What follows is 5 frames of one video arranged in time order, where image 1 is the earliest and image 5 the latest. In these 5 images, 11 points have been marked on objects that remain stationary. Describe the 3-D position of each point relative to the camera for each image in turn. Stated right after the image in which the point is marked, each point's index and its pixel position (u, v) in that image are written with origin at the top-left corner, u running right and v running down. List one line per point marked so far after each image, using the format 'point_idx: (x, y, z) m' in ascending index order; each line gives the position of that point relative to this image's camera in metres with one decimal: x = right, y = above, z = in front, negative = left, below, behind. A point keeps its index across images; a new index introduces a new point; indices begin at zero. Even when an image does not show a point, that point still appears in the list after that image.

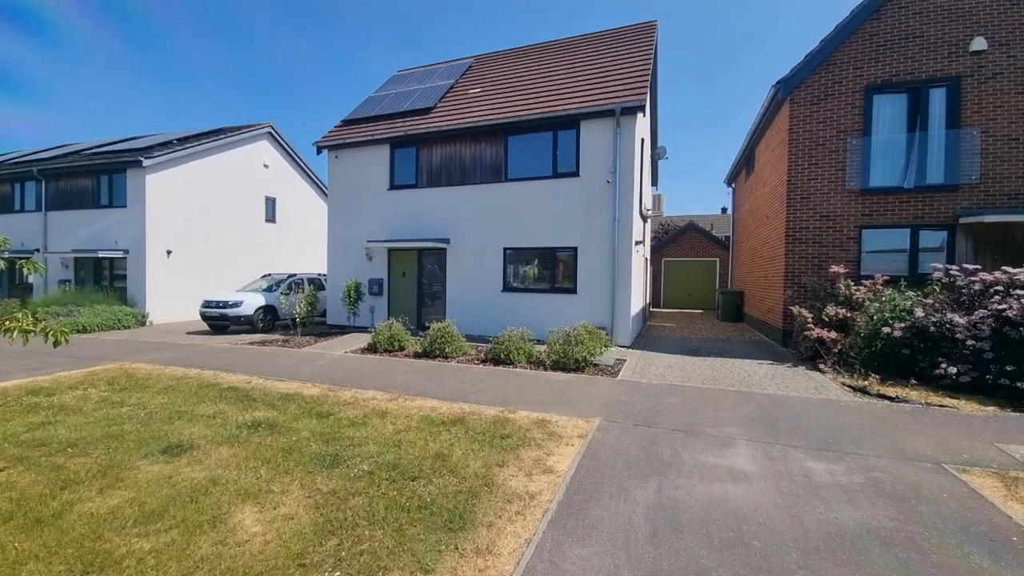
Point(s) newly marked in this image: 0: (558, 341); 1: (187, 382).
0: (+0.9, -1.1, +8.2) m
1: (-5.7, -1.7, +7.3) m
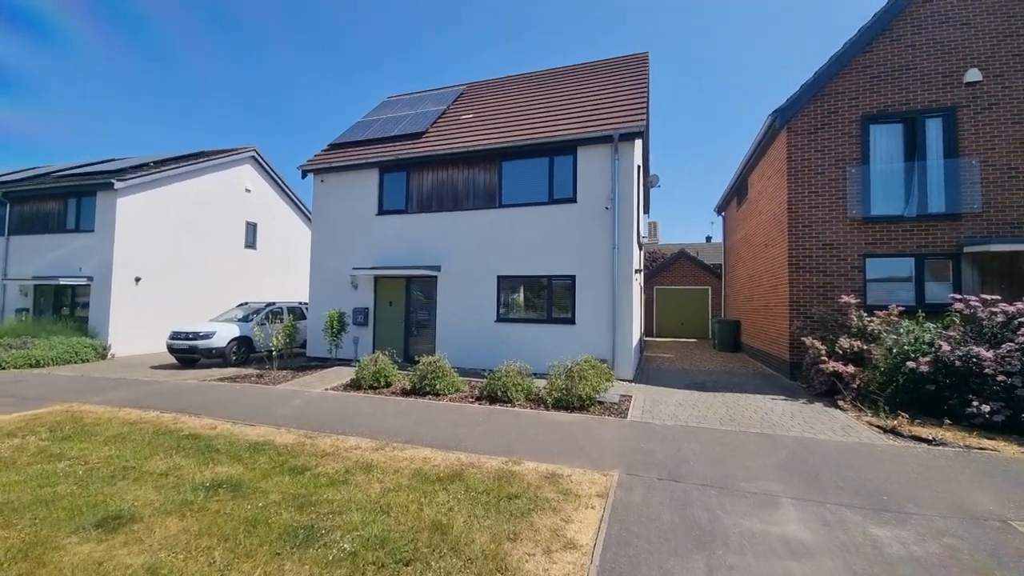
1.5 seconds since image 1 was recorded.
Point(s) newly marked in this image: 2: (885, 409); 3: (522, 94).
0: (+0.9, -1.6, +7.6) m
1: (-5.7, -2.2, +6.5) m
2: (+6.1, -2.0, +6.8) m
3: (+0.3, +6.1, +13.0) m
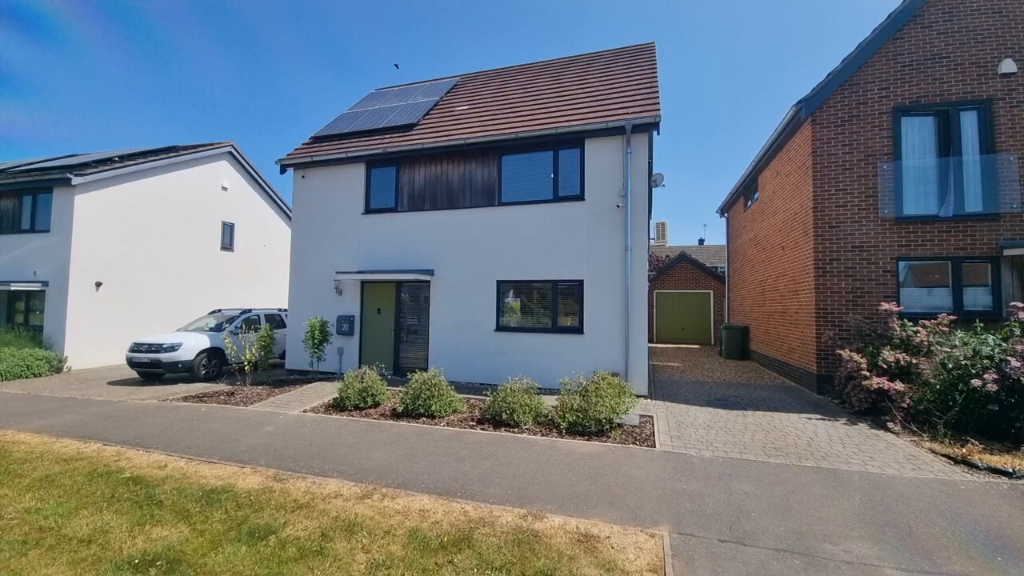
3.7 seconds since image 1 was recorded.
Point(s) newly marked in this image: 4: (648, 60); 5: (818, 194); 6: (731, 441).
0: (+1.0, -1.8, +6.7) m
1: (-5.5, -2.3, +5.3) m
2: (+6.2, -2.1, +6.0) m
3: (+0.2, +5.9, +12.1) m
4: (+3.7, +6.2, +11.4) m
5: (+6.7, +2.1, +9.1) m
6: (+3.2, -2.2, +6.0) m
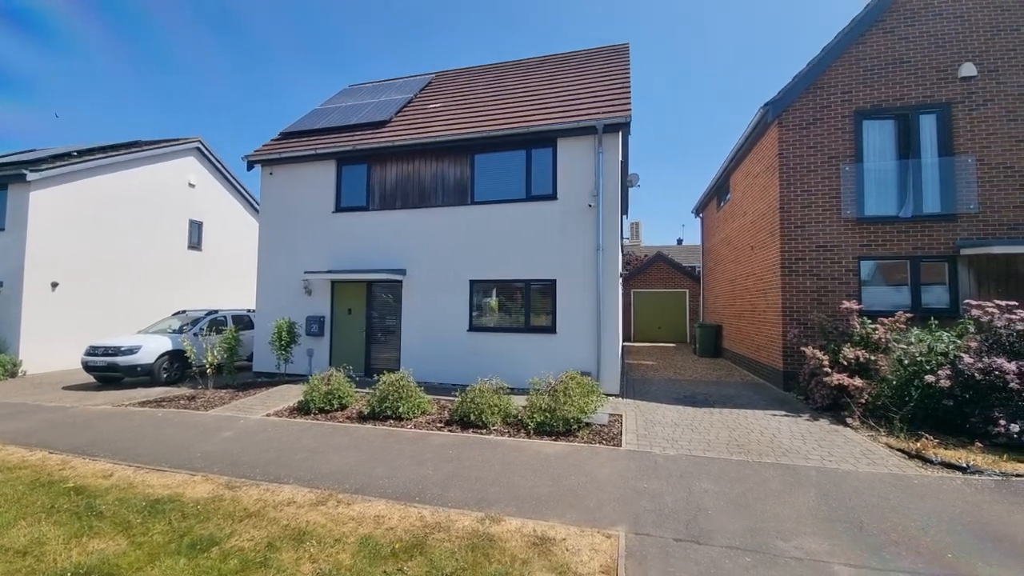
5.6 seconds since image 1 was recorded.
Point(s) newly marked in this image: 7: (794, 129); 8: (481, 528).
0: (+0.5, -1.7, +6.6) m
1: (-6.0, -2.3, +5.0) m
2: (+5.7, -2.1, +6.2) m
3: (-0.5, +5.9, +12.0) m
4: (+3.0, +6.2, +11.5) m
5: (+6.0, +2.1, +9.3) m
6: (+2.7, -2.2, +6.1) m
7: (+6.3, +3.5, +9.3) m
8: (-0.3, -2.1, +3.7) m
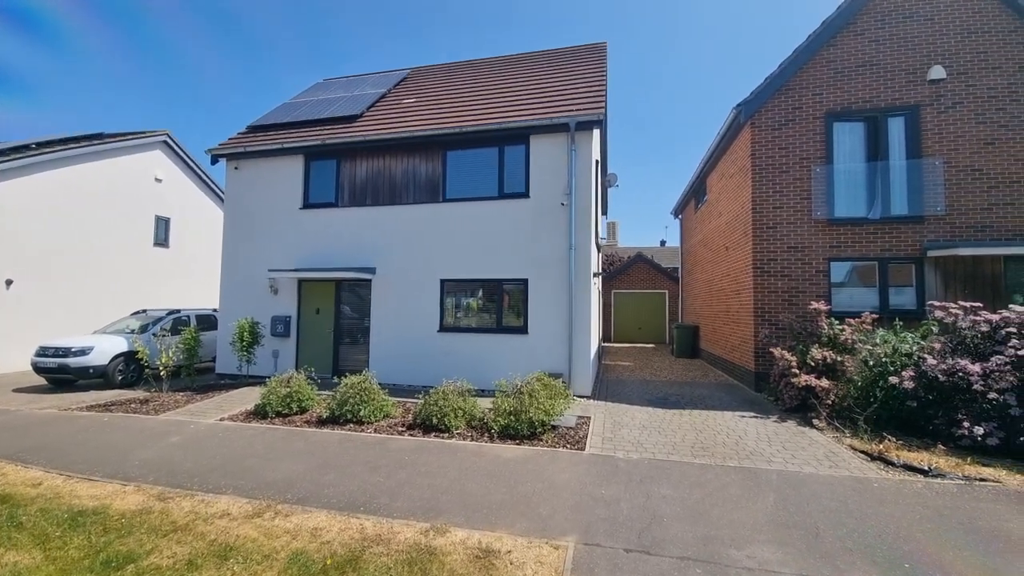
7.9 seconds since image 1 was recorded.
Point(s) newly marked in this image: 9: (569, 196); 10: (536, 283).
0: (-0.1, -1.7, +6.5) m
1: (-6.5, -2.3, +4.7) m
2: (+5.2, -2.1, +6.1) m
3: (-1.2, +5.9, +11.8) m
4: (+2.3, +6.2, +11.4) m
5: (+5.4, +2.1, +9.3) m
6: (+2.1, -2.2, +5.9) m
7: (+5.7, +3.5, +9.3) m
8: (-0.7, -2.1, +3.5) m
9: (+1.2, +2.0, +8.9) m
10: (+0.5, +0.1, +9.0) m
